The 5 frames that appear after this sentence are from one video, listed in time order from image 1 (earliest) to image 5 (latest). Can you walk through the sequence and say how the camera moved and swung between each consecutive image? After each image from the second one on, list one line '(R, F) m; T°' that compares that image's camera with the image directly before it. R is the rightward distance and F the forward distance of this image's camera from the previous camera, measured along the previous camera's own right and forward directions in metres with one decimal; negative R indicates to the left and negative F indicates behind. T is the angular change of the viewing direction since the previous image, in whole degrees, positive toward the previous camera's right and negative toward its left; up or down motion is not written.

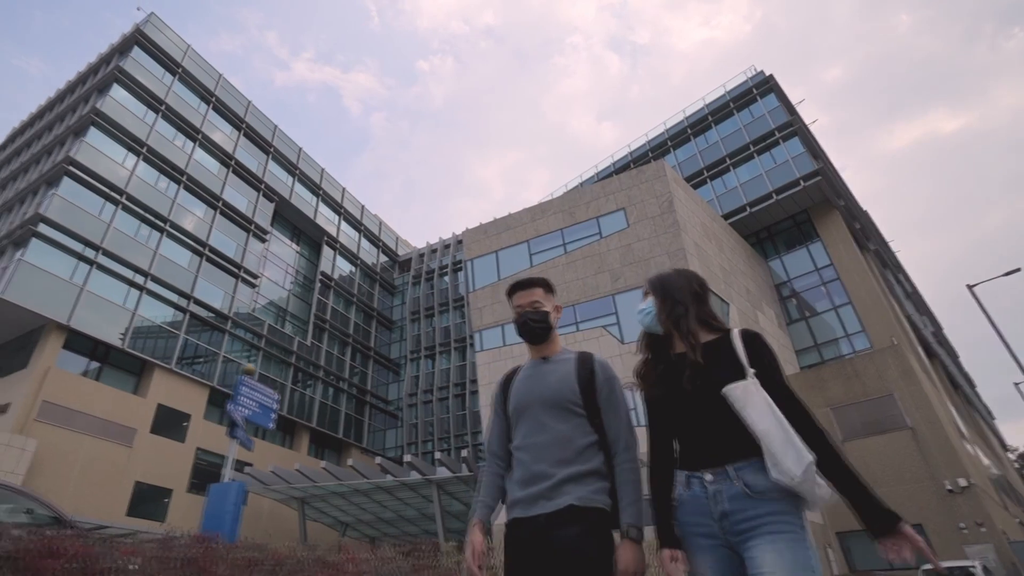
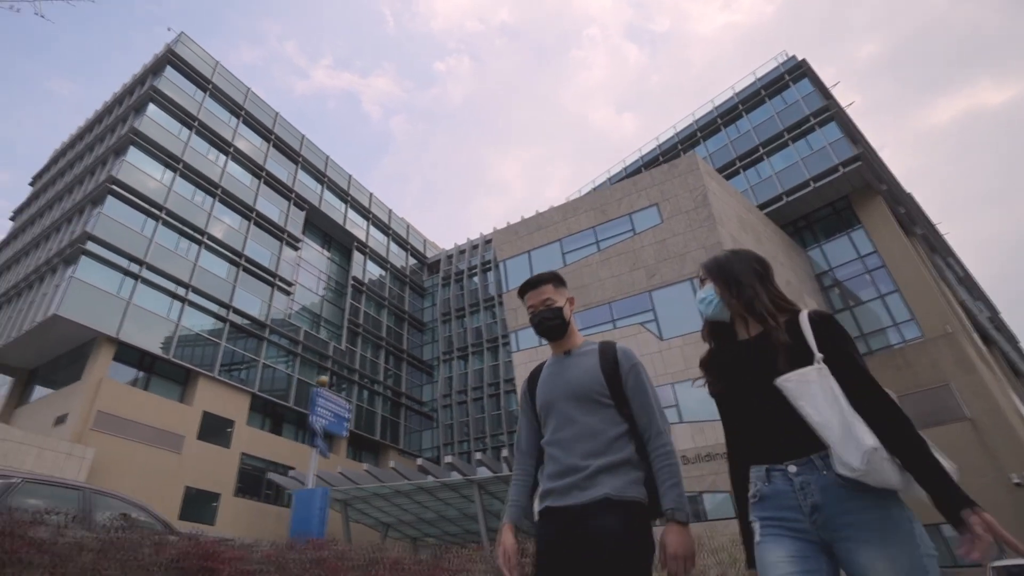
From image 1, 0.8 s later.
(-0.3, +0.1) m; -3°
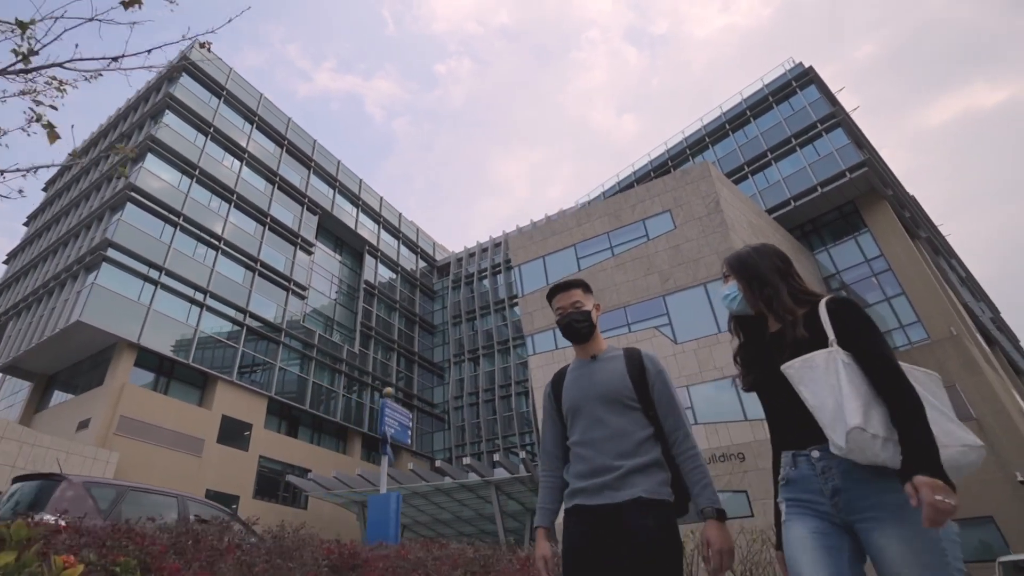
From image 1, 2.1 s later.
(-0.6, -0.3) m; 0°
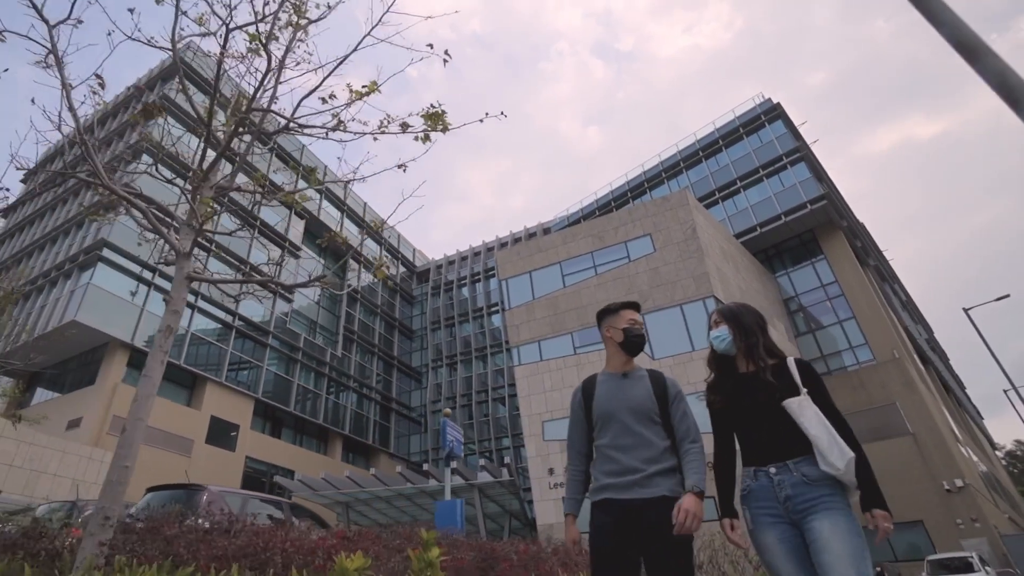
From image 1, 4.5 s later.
(-1.0, -1.1) m; +4°
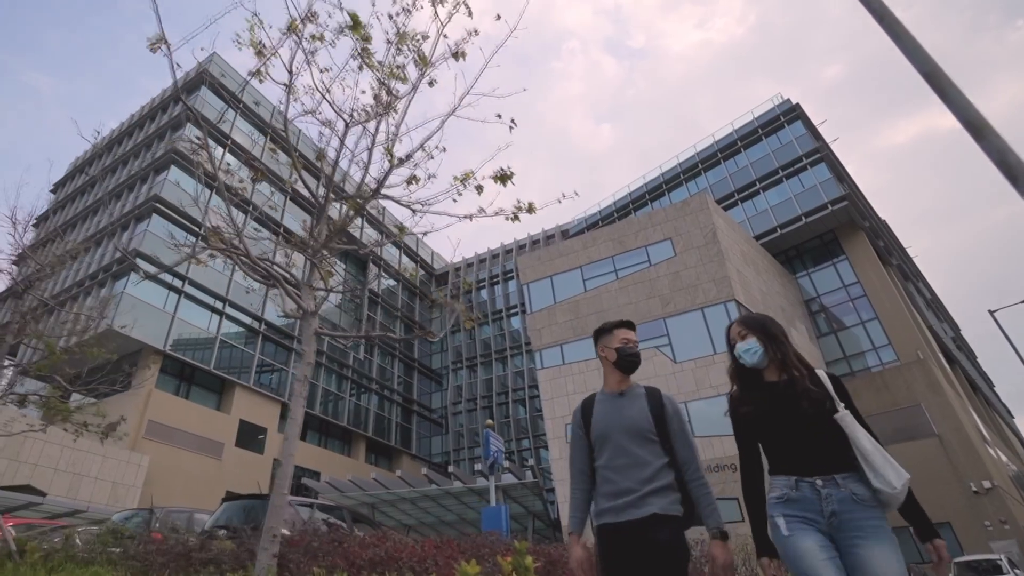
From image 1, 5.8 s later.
(-0.3, -0.2) m; -1°
